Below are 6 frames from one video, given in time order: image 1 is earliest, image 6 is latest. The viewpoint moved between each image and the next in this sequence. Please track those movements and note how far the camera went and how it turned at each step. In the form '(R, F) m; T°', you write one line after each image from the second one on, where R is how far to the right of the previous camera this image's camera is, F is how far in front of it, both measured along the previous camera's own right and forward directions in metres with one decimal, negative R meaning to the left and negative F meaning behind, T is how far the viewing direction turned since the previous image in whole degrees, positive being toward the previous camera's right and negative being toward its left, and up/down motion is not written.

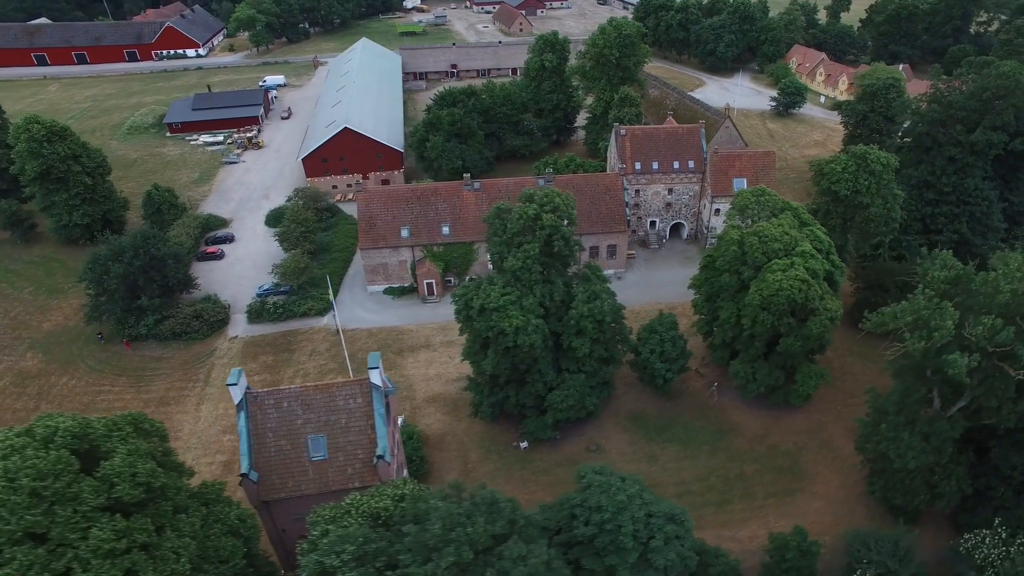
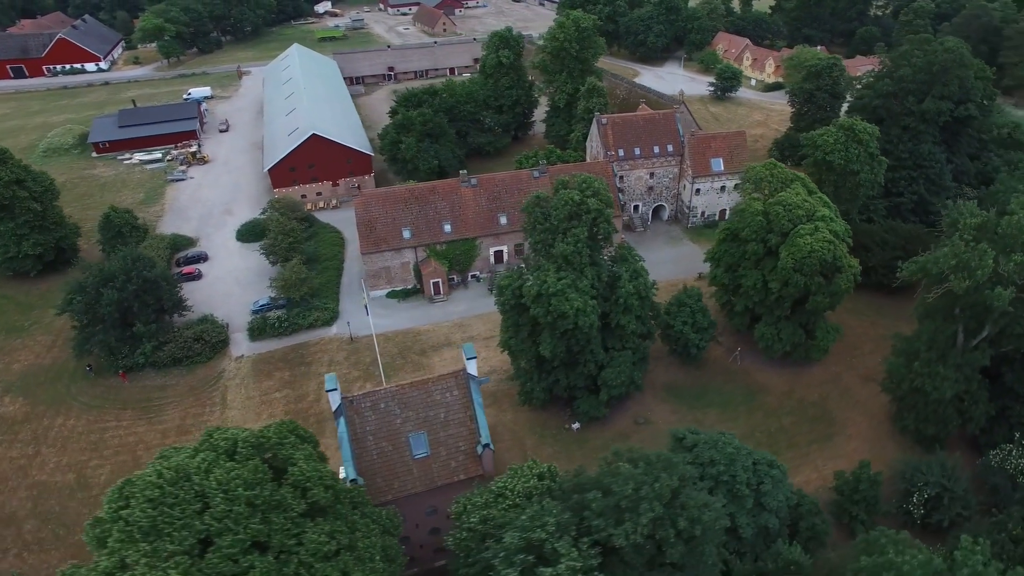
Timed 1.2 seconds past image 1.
(-7.2, -0.3) m; +8°
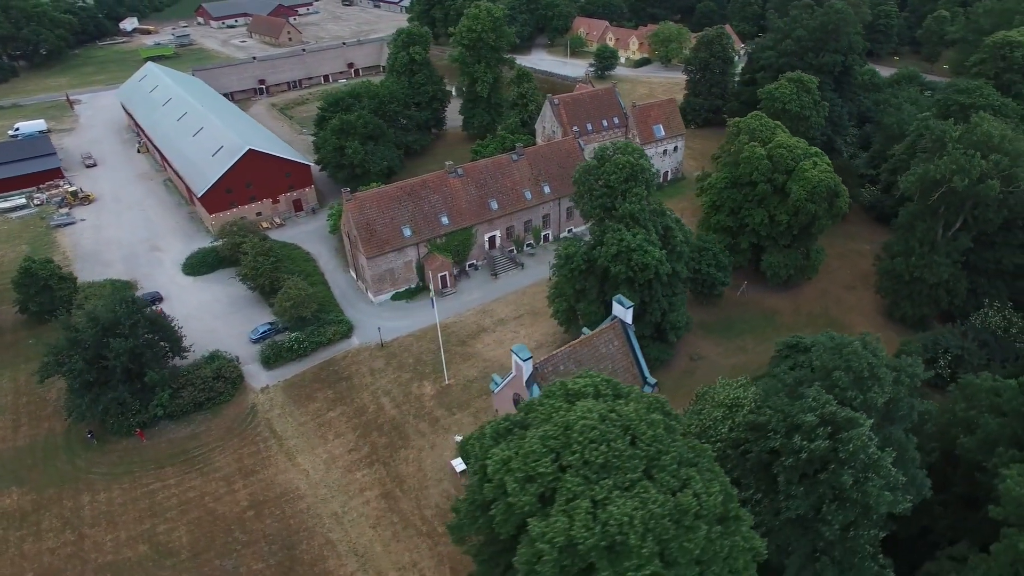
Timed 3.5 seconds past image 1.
(-13.8, +0.2) m; +15°
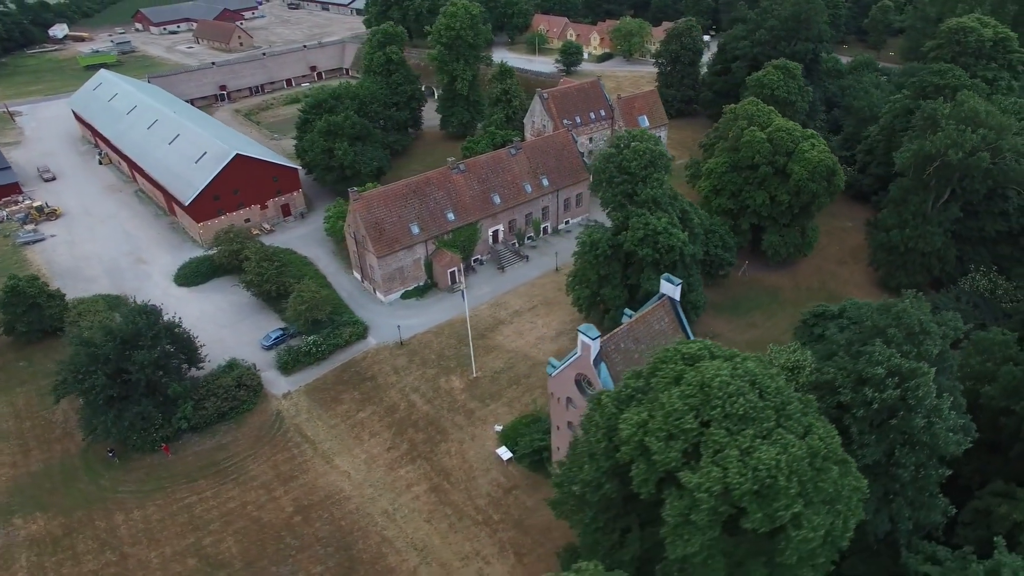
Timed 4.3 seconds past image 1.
(-4.9, -0.4) m; +5°
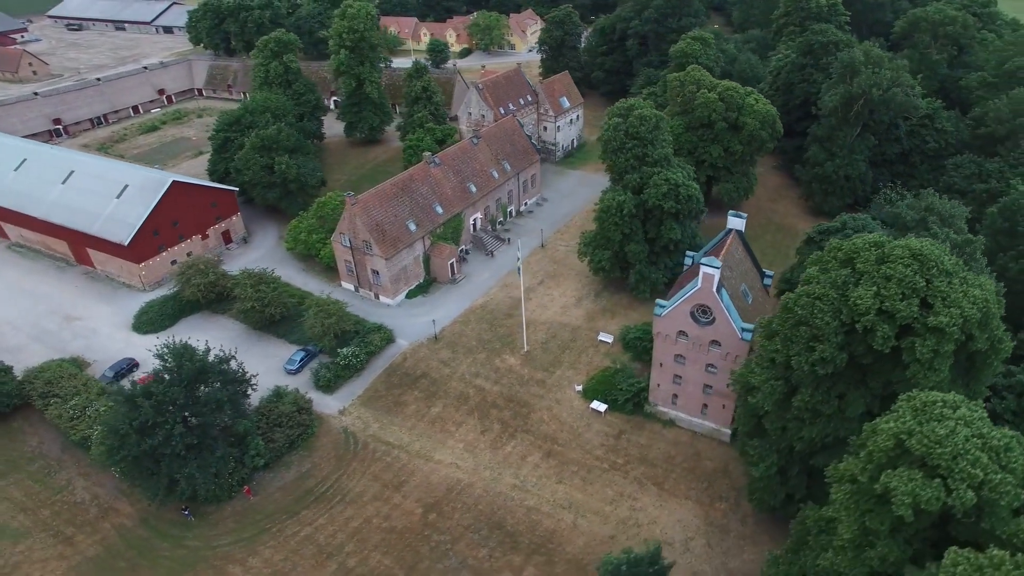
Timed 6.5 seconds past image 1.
(-14.5, +0.2) m; +16°
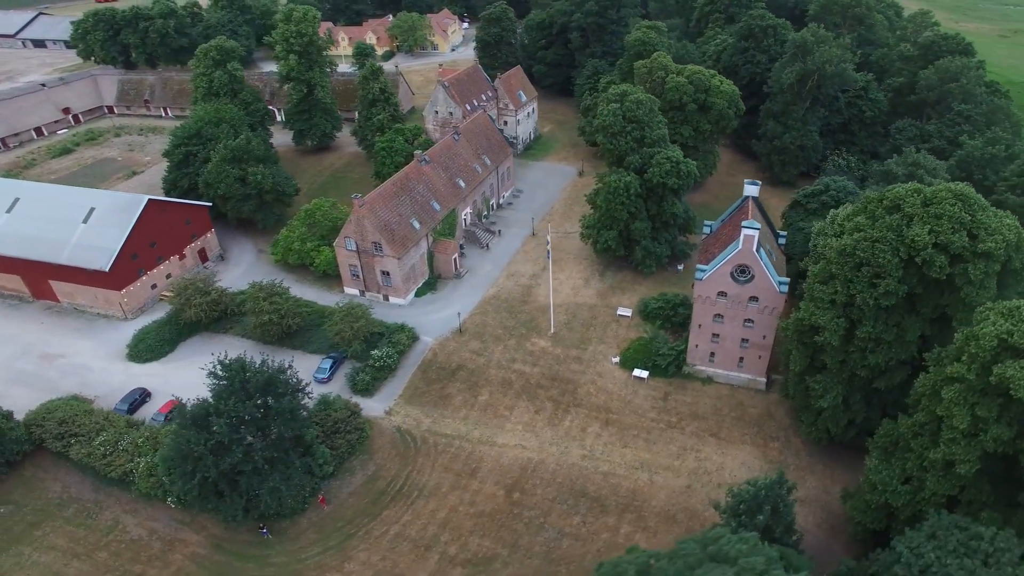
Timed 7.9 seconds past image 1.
(-8.6, -0.6) m; +9°
